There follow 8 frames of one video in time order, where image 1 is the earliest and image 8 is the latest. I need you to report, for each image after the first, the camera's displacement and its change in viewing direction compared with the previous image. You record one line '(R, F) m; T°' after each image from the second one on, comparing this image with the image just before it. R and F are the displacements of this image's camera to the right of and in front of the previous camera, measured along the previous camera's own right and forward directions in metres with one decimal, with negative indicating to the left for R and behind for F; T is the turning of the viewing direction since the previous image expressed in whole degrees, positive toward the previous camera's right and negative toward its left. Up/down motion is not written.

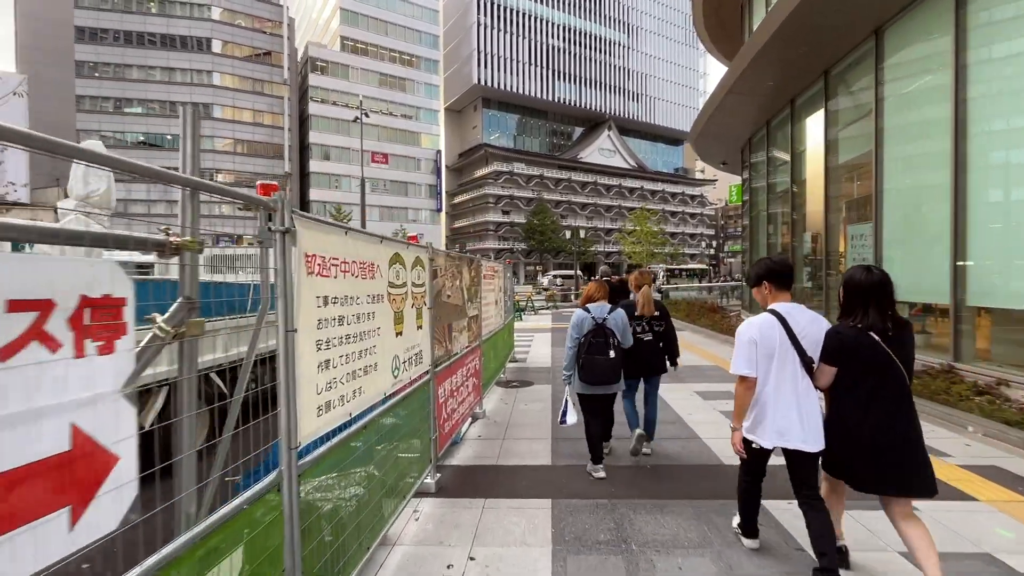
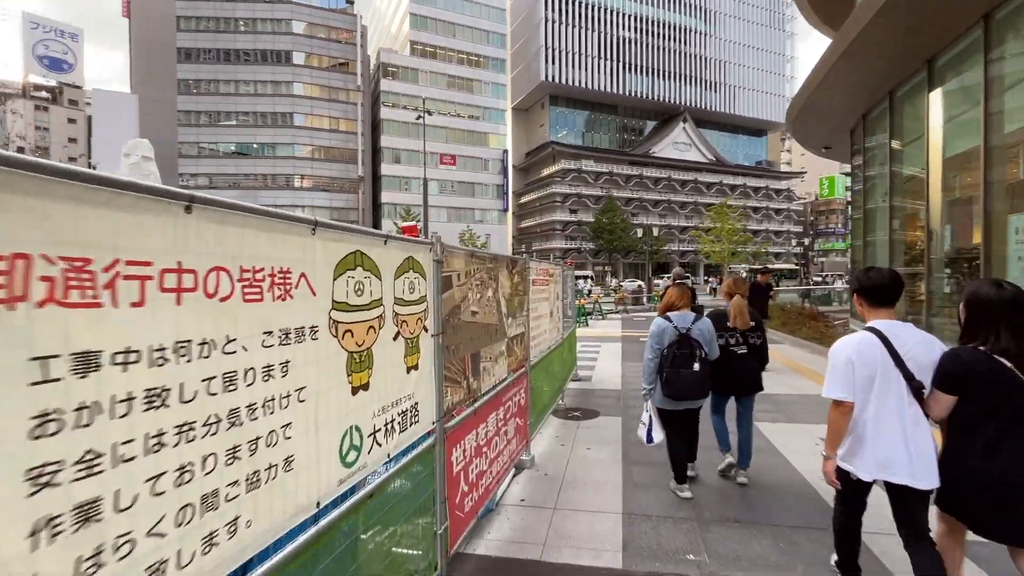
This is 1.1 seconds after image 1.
(+0.1, +1.4) m; -8°
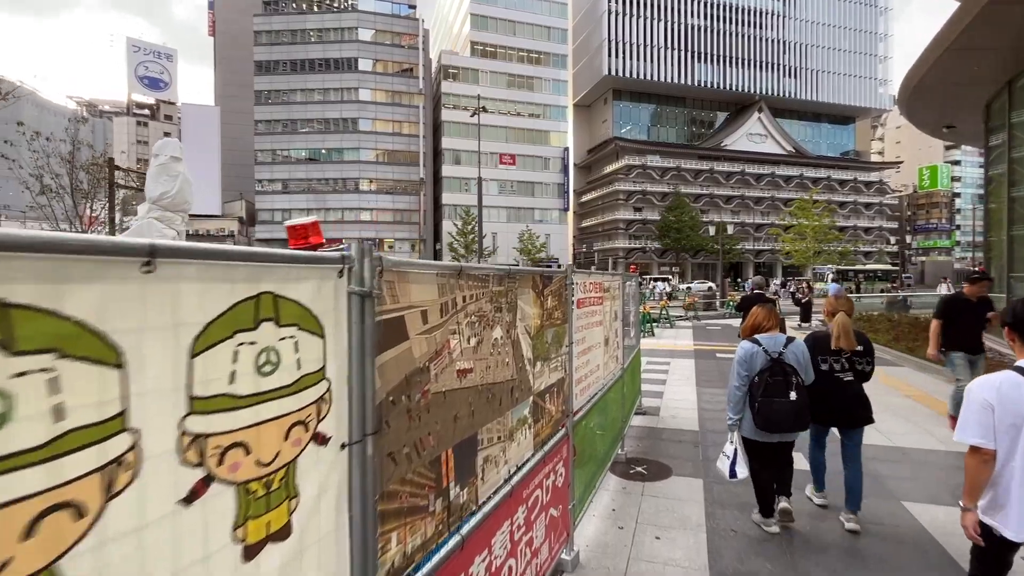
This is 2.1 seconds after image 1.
(+0.2, +1.4) m; -7°
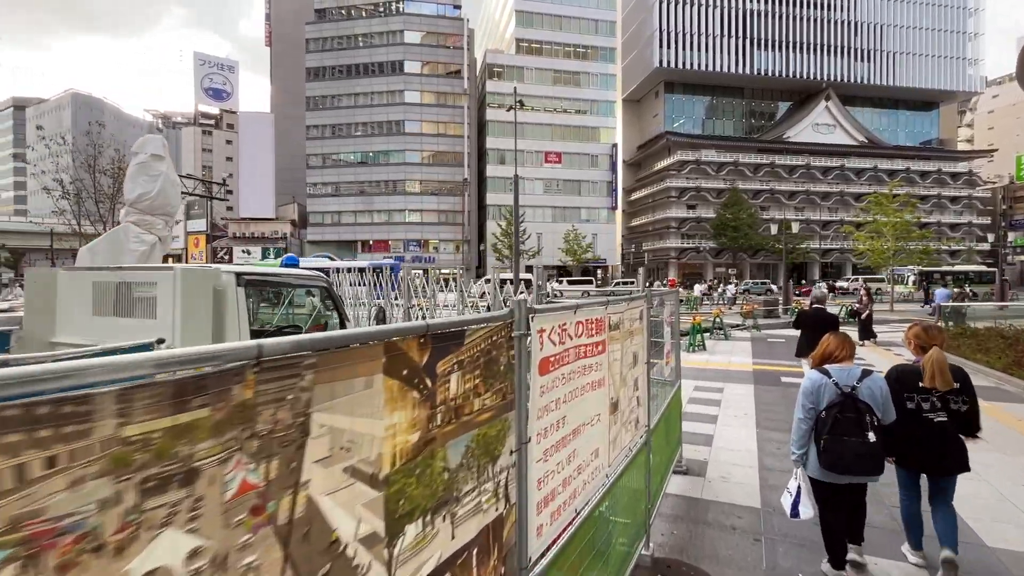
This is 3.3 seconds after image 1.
(+0.5, +1.5) m; -6°
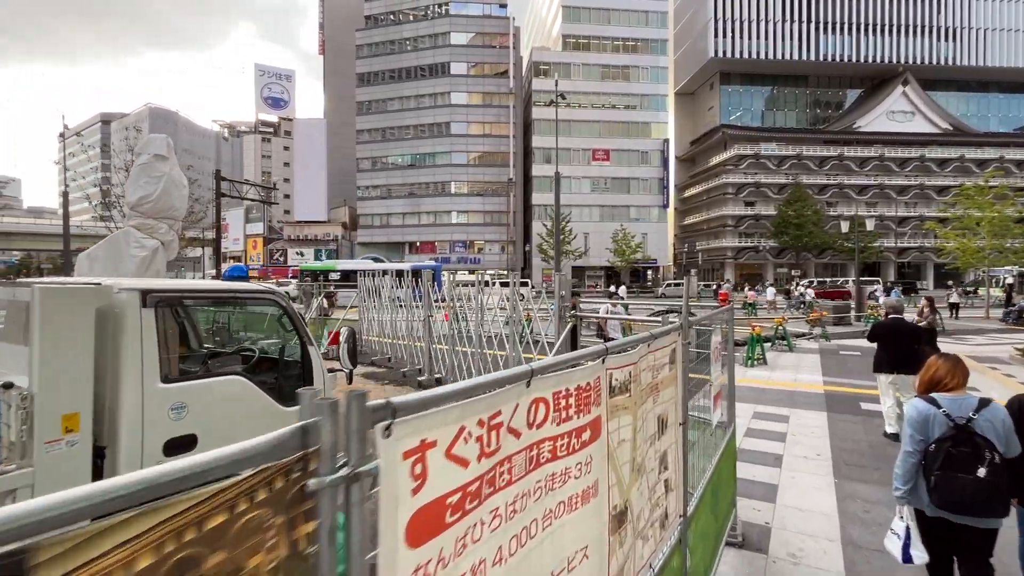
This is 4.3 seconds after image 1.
(+0.4, +1.0) m; -6°
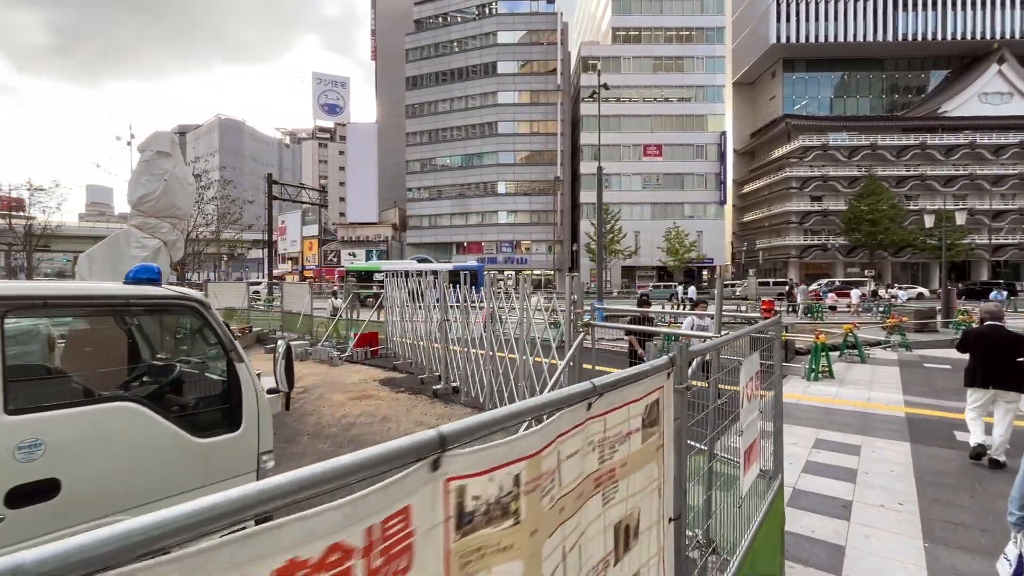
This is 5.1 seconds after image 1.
(+0.5, +0.9) m; -6°
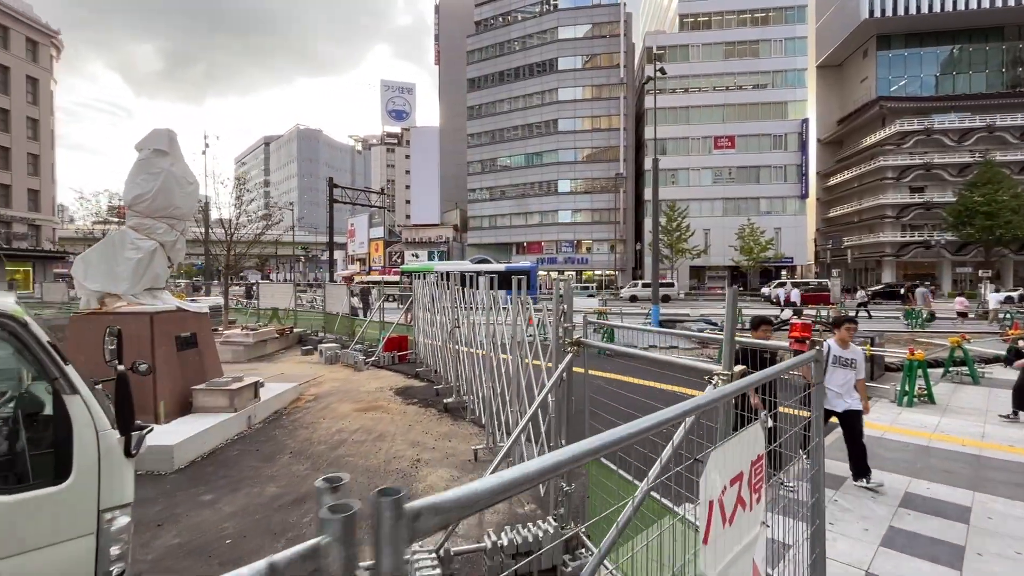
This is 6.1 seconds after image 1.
(+0.8, +1.1) m; -8°
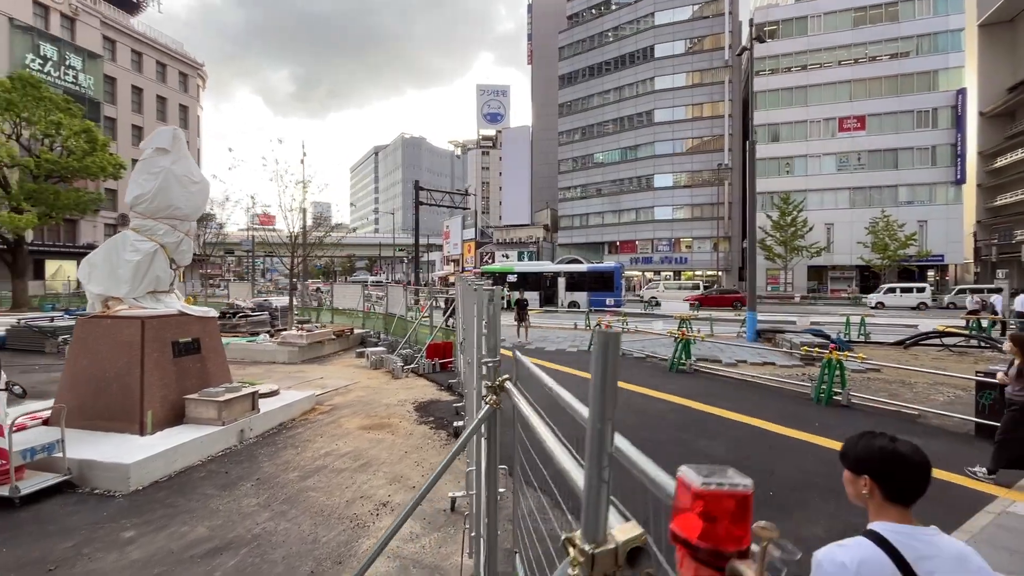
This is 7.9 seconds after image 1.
(+1.1, +1.4) m; -12°
